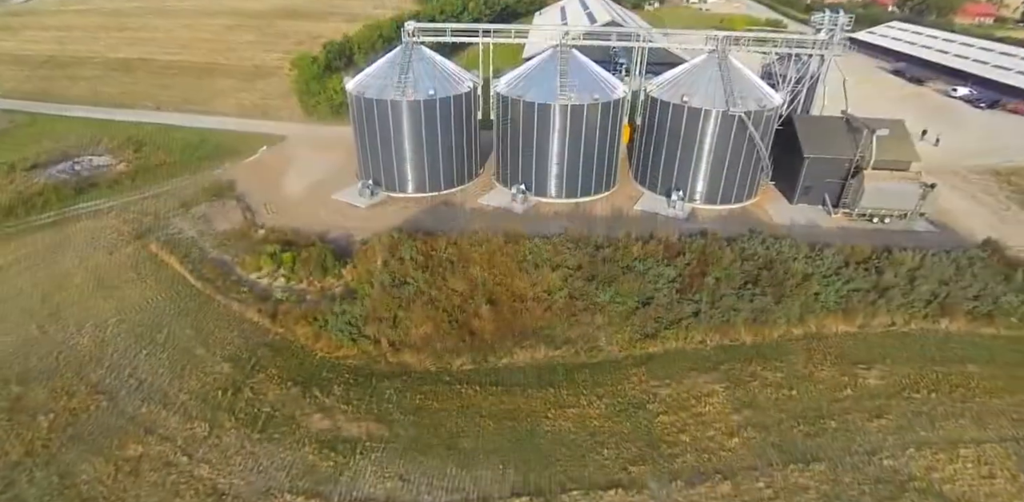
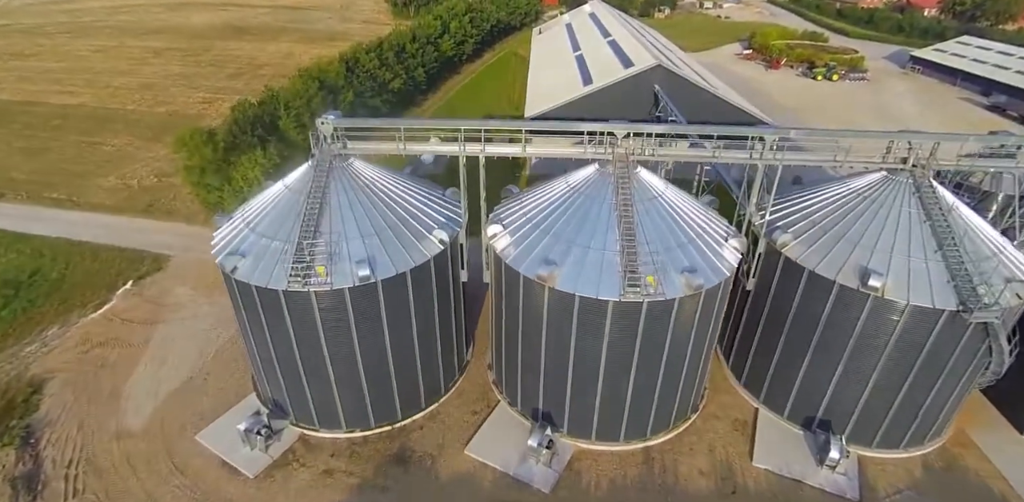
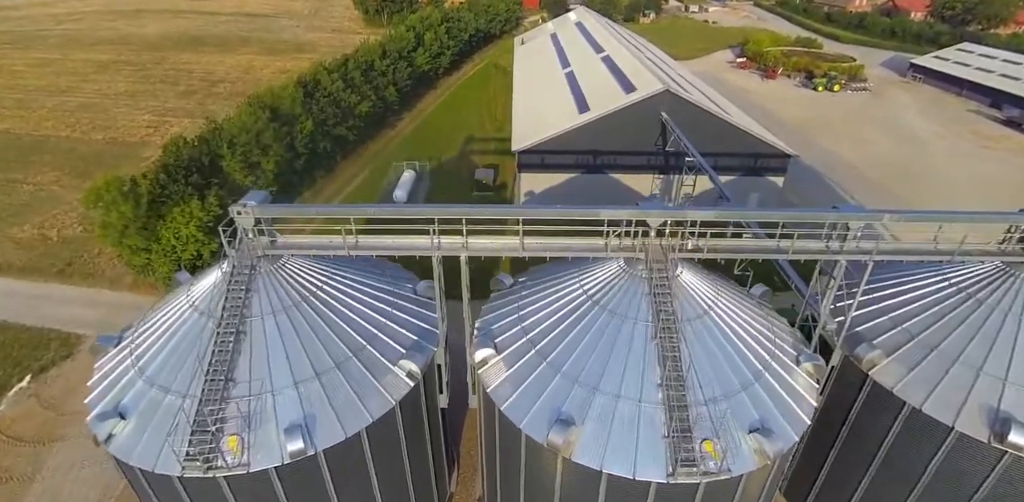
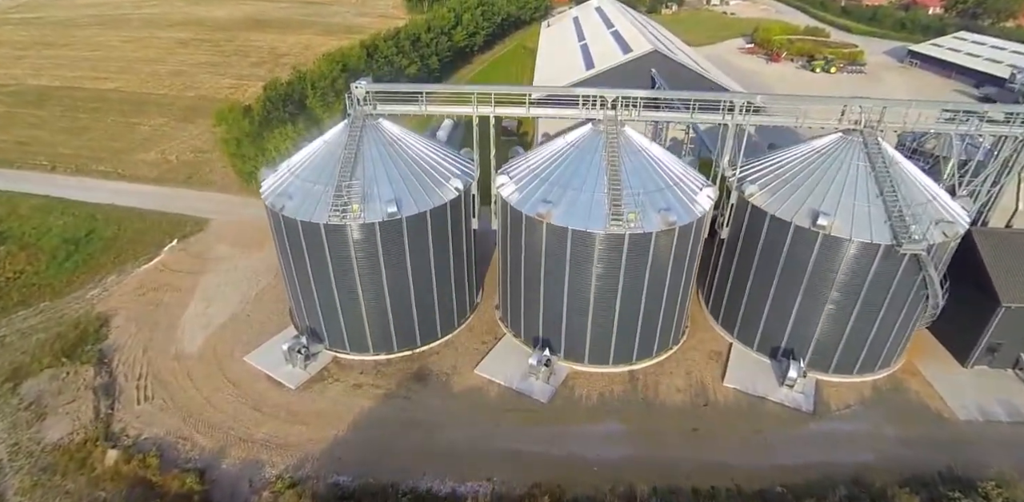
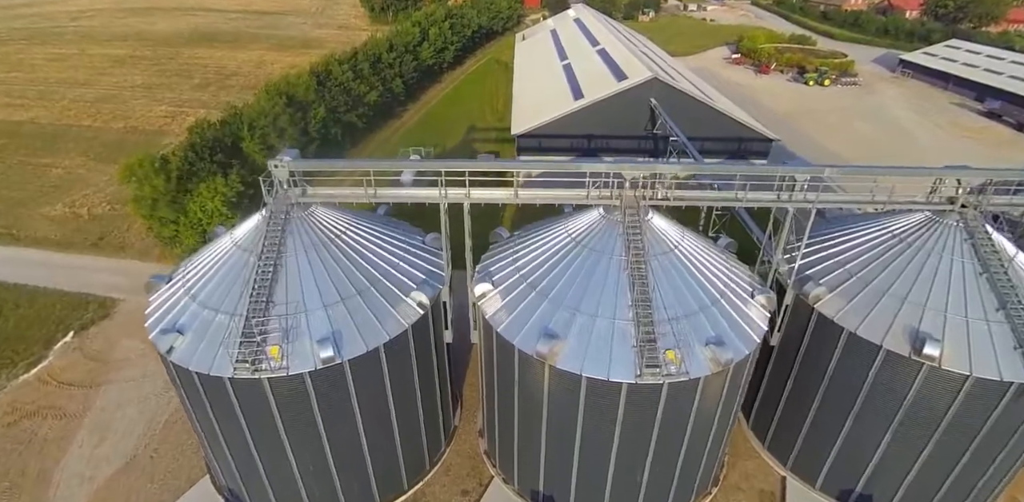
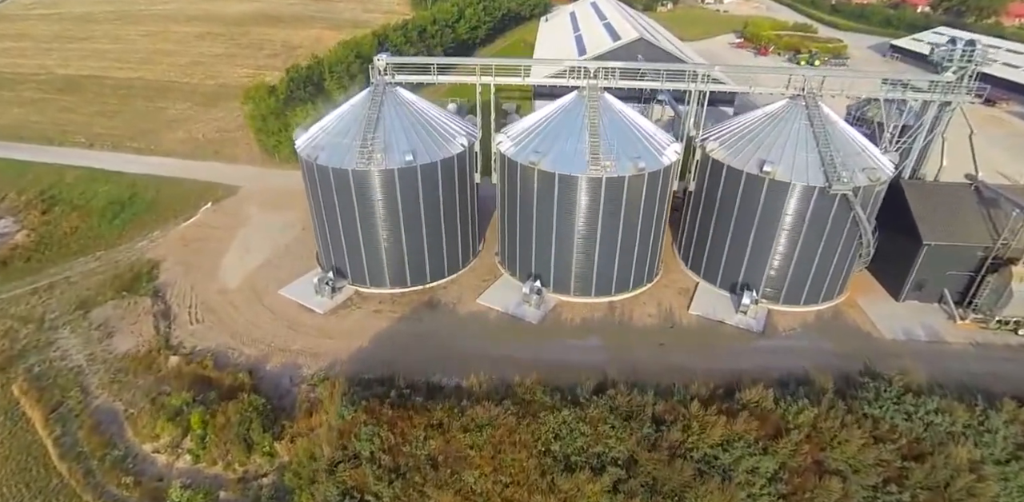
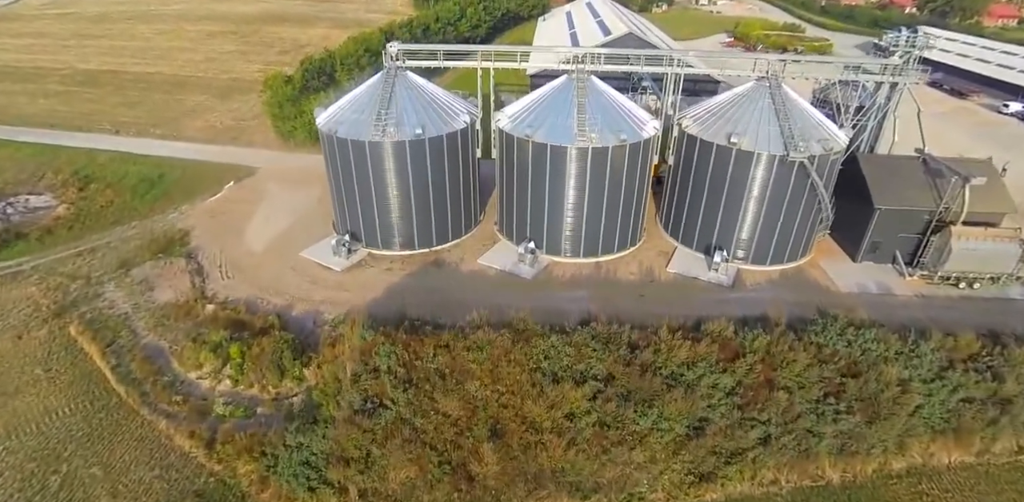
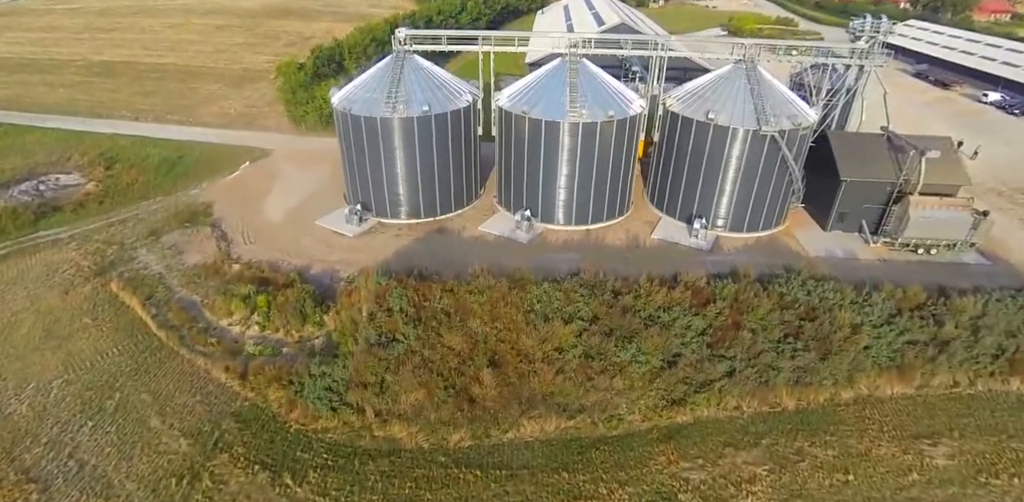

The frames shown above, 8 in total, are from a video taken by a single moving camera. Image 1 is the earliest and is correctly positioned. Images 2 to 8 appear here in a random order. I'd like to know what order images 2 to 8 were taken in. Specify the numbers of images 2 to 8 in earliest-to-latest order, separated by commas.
8, 7, 6, 4, 2, 5, 3
